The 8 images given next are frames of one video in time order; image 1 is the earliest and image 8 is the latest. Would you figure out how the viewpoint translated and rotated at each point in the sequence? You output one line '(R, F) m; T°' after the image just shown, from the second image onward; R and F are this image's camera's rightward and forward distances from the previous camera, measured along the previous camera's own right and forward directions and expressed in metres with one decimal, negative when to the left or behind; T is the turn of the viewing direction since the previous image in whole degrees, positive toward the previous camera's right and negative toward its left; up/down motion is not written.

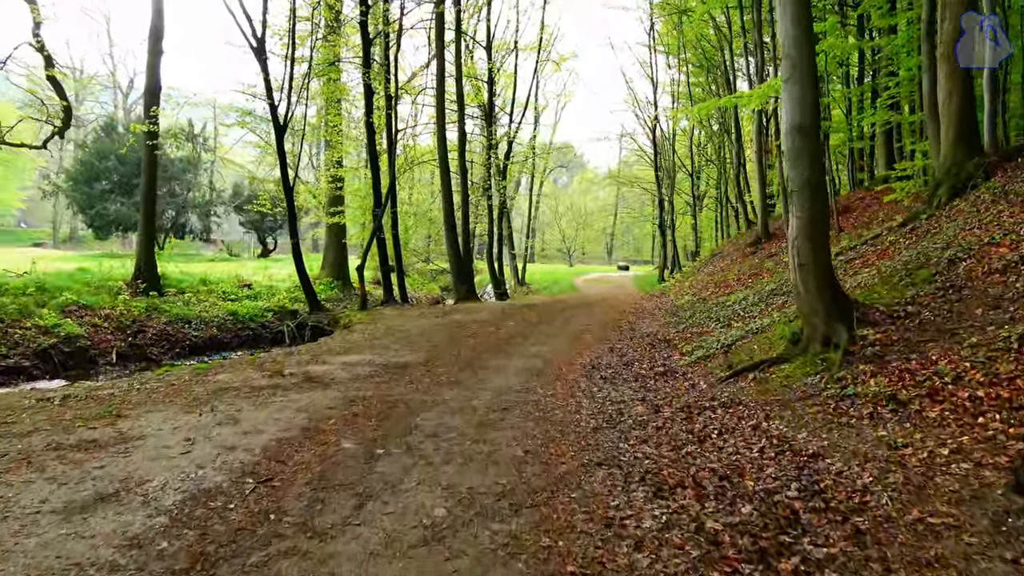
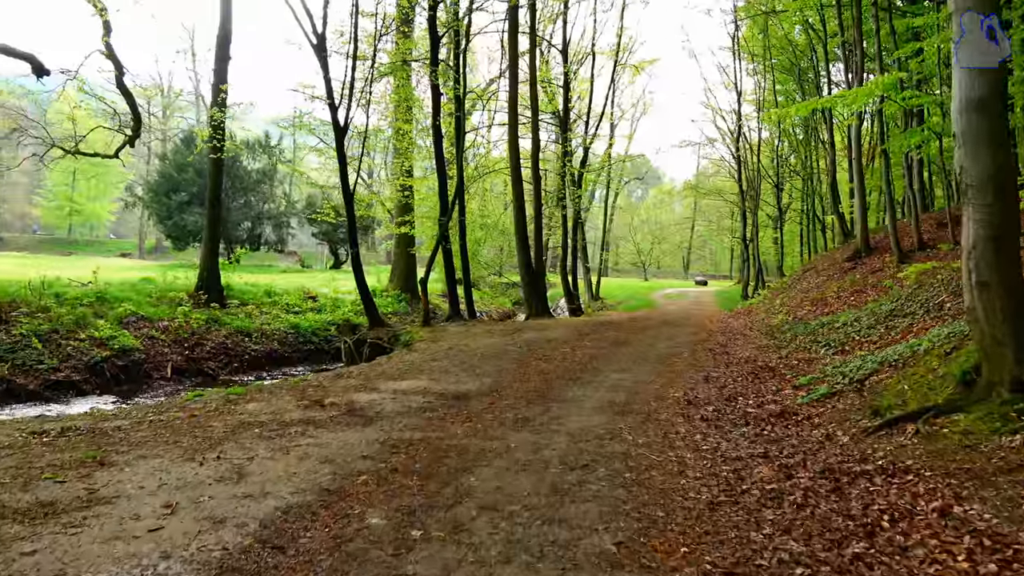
(-0.1, +1.2) m; -5°
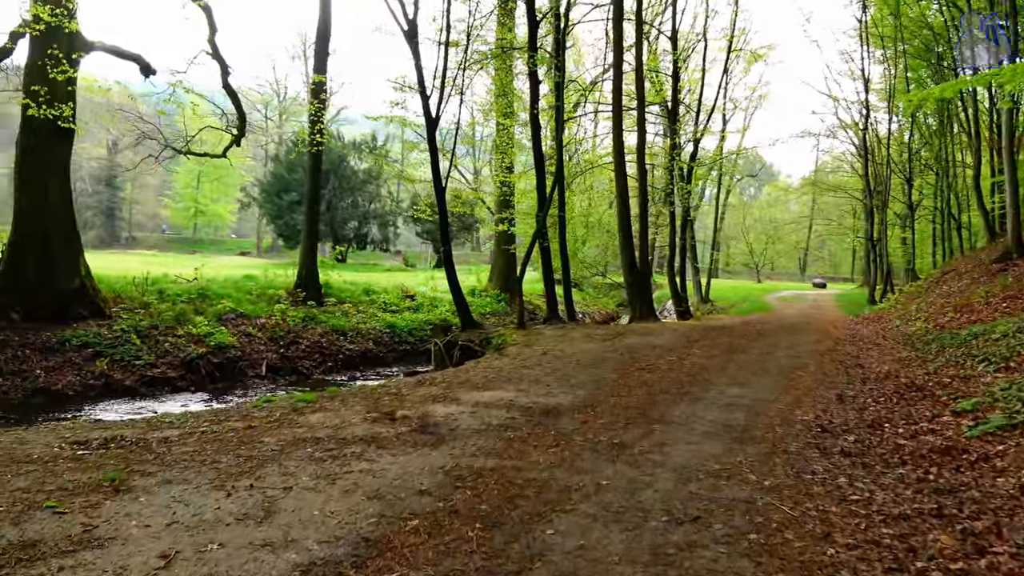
(+0.1, +0.9) m; -8°
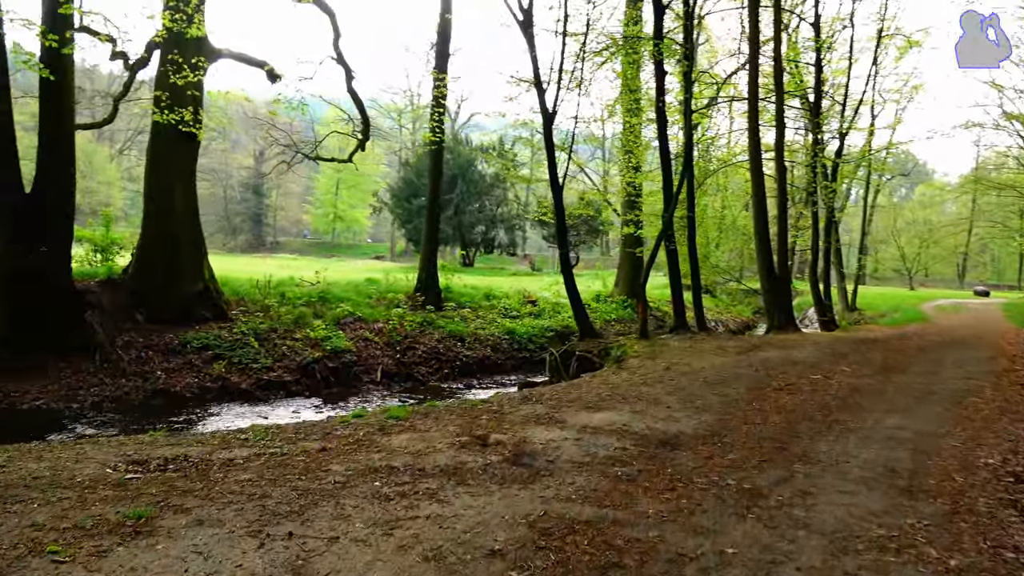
(+0.1, +0.8) m; -9°
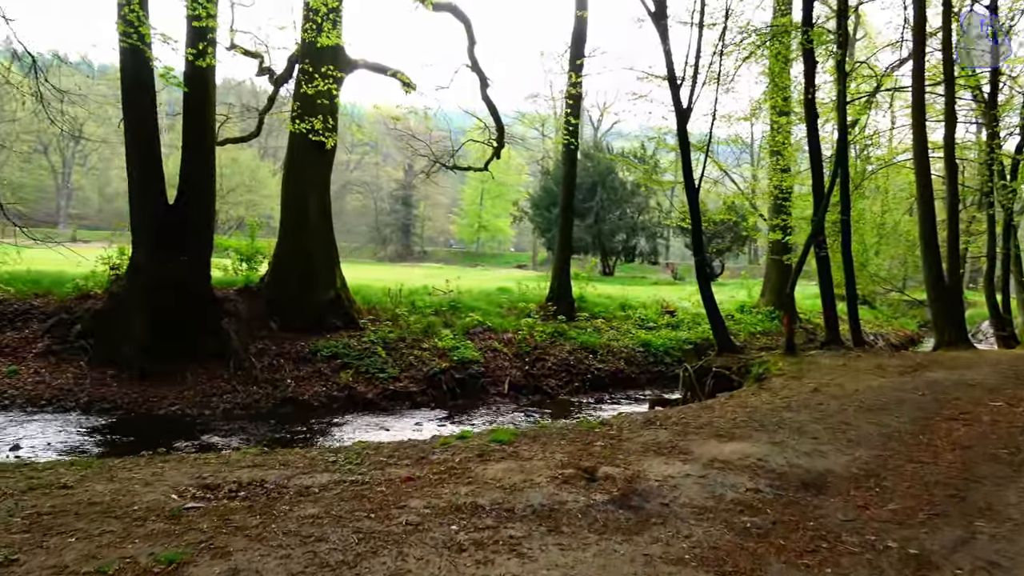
(+0.2, +0.6) m; -10°
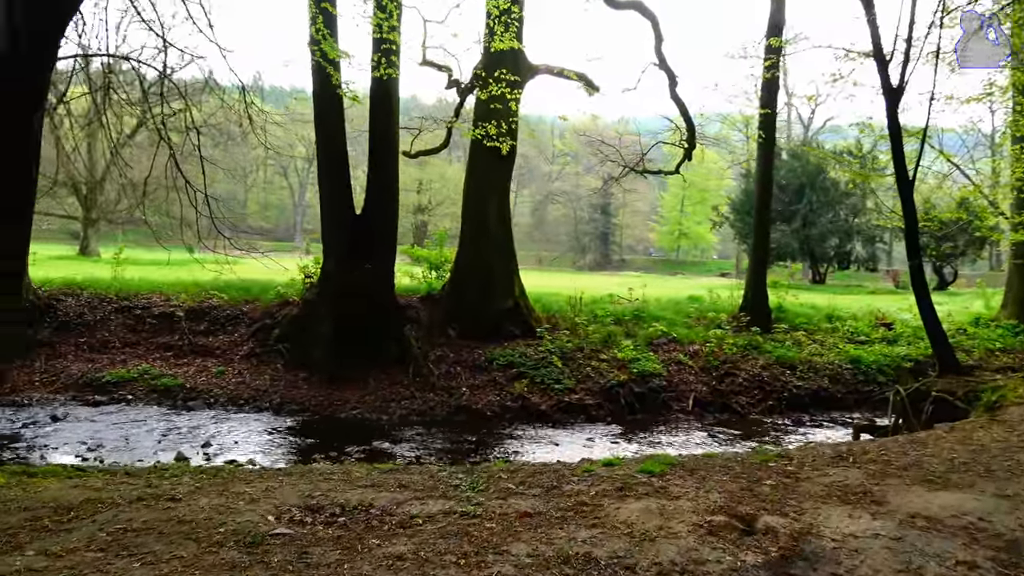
(+0.3, +0.6) m; -14°
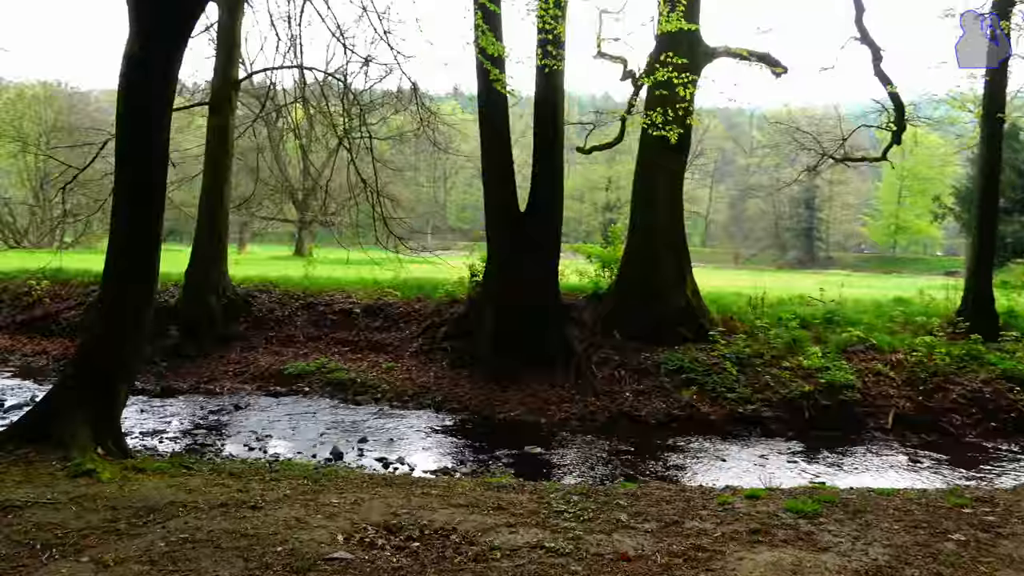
(+0.4, +0.5) m; -14°
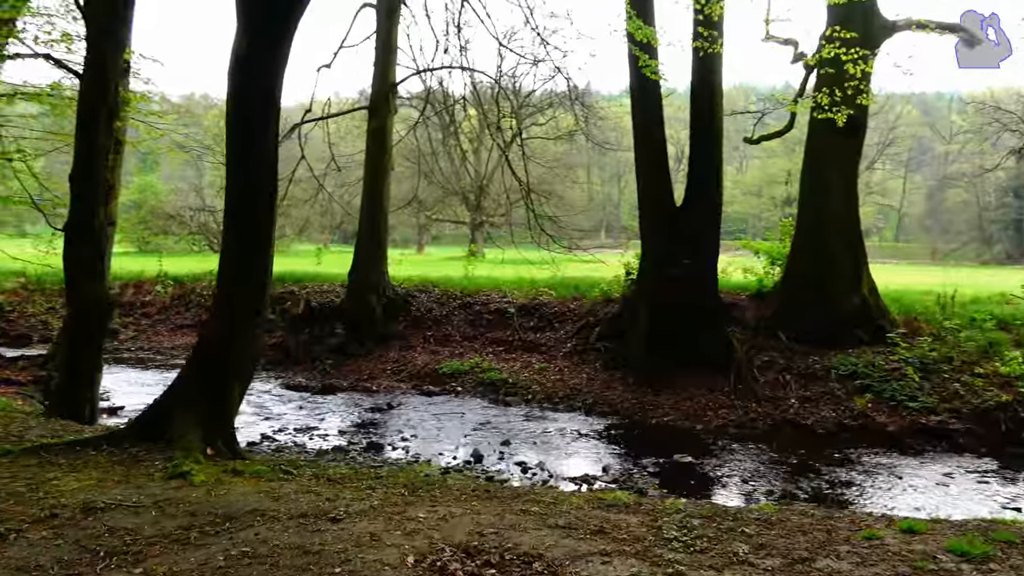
(+0.3, +0.4) m; -13°
